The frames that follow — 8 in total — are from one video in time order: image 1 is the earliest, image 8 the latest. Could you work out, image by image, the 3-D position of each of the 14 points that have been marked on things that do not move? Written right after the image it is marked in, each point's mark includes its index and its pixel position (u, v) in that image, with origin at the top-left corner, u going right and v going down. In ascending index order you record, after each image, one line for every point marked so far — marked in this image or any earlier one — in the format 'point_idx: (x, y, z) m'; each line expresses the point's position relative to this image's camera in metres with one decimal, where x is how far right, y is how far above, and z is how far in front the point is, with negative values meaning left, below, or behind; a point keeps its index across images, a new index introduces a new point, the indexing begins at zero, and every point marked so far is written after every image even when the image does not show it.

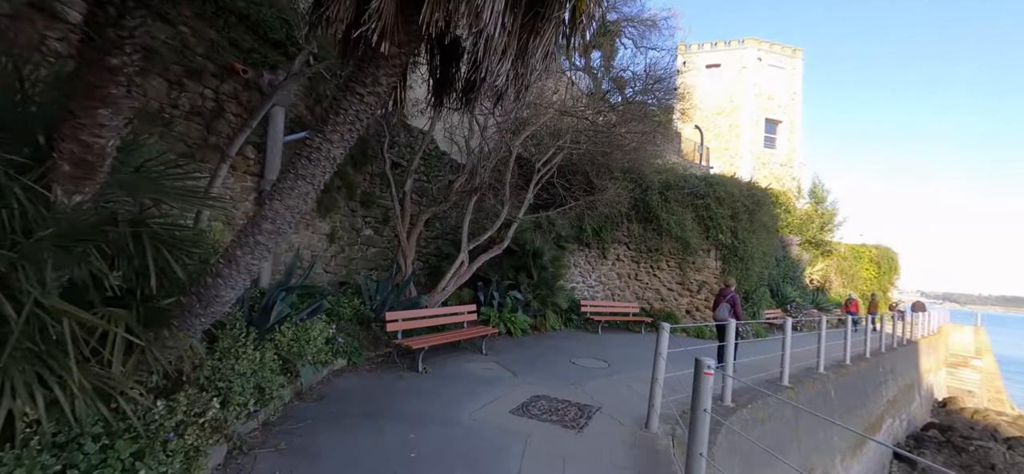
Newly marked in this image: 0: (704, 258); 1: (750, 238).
0: (+5.5, -0.6, +12.0) m
1: (+7.0, 0.0, +12.3) m
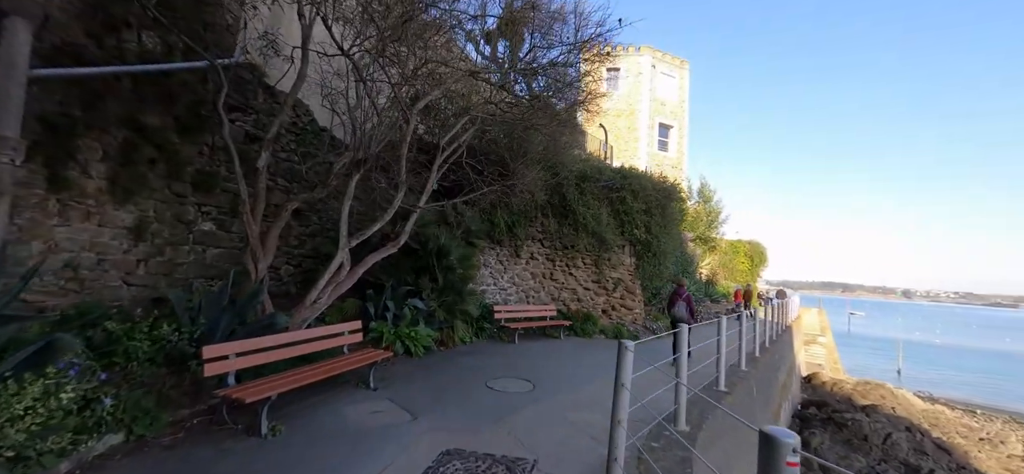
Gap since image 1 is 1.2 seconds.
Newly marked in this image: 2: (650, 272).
0: (+2.9, -0.5, +11.5) m
1: (+4.3, +0.1, +12.1) m
2: (+4.0, -1.0, +12.1) m
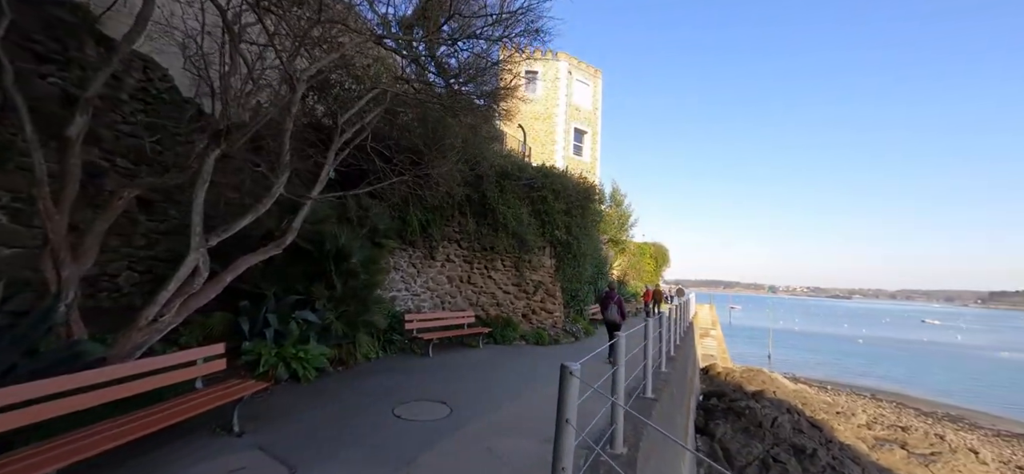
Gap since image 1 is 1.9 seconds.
0: (+0.7, -0.5, +11.1) m
1: (+2.0, +0.1, +11.9) m
2: (+1.6, -1.0, +11.9) m
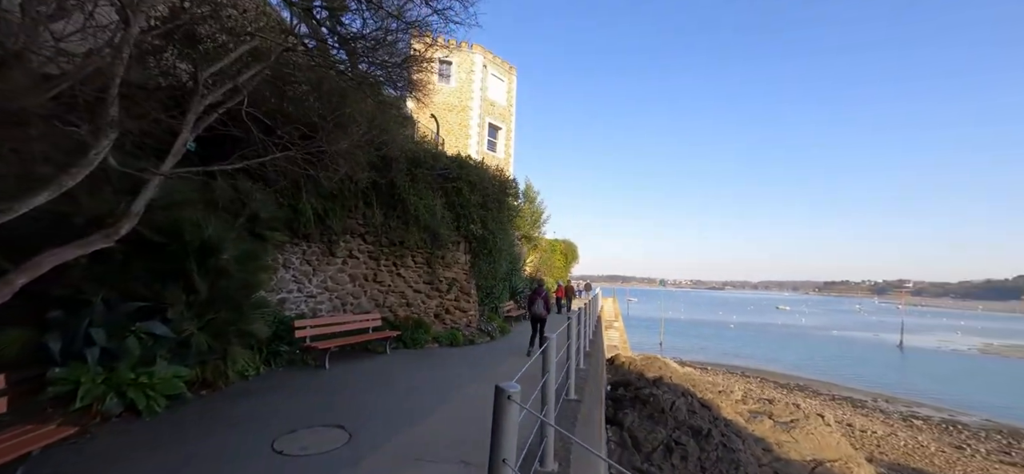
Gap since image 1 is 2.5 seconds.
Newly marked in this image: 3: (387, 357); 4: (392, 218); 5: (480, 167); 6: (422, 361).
0: (-1.5, -0.4, +10.4) m
1: (-0.4, +0.2, +11.5) m
2: (-0.8, -0.9, +11.4) m
3: (-2.3, -2.2, +7.6) m
4: (-2.6, +0.4, +9.0) m
5: (-0.9, +1.9, +11.1) m
6: (-1.6, -2.3, +7.6) m
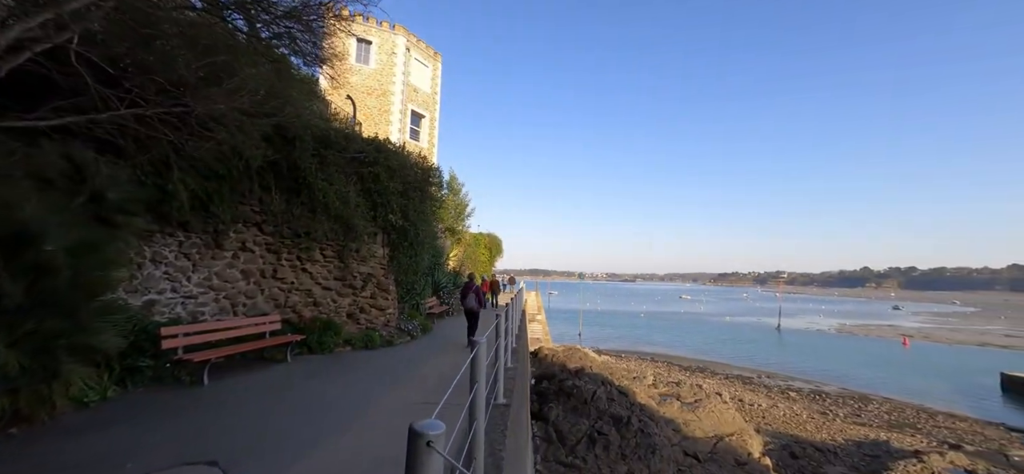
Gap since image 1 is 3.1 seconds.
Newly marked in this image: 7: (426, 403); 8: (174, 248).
0: (-3.2, -0.2, +9.5) m
1: (-2.4, +0.4, +10.7) m
2: (-2.7, -0.7, +10.6) m
3: (-3.6, -2.1, +6.6) m
4: (-4.1, +0.6, +7.9) m
5: (-2.7, +2.1, +10.2) m
6: (-2.9, -2.1, +6.7) m
7: (-1.1, -2.2, +5.5) m
8: (-5.1, -0.2, +6.3) m
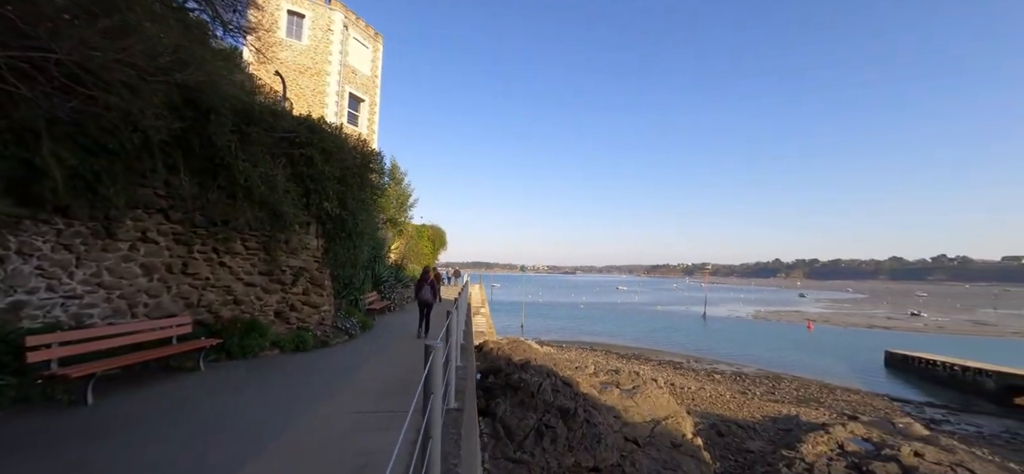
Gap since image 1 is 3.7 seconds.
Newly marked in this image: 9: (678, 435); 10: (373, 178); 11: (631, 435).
0: (-4.3, 0.0, +8.6) m
1: (-3.7, +0.6, +9.9) m
2: (-4.0, -0.5, +9.8) m
3: (-4.3, -1.9, +5.7) m
4: (-4.9, +0.8, +6.9) m
5: (-3.9, +2.3, +9.3) m
6: (-3.7, -2.0, +5.9) m
7: (-1.7, -2.1, +5.0) m
8: (-5.7, 0.0, +5.2) m
9: (+6.3, -7.5, +15.9) m
10: (-3.5, +1.5, +10.8) m
11: (+4.3, -7.1, +15.1) m
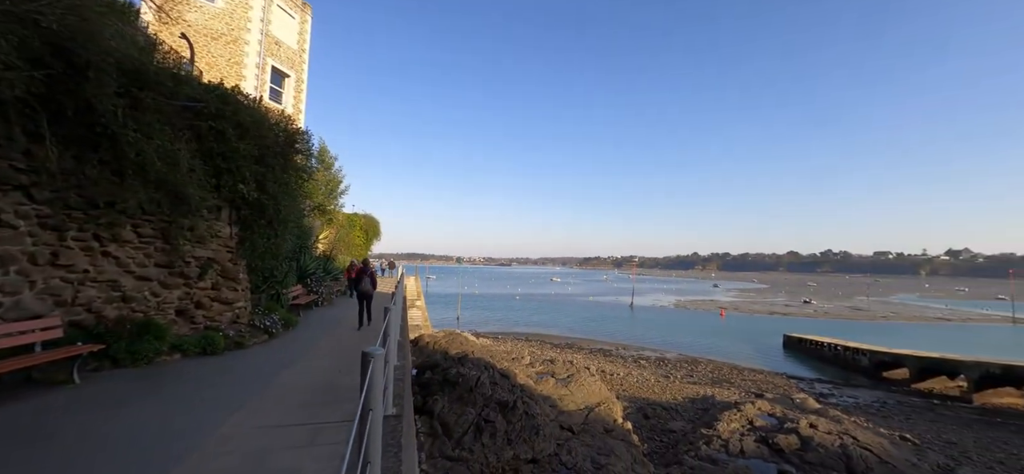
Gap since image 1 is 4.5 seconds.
0: (-5.4, +0.3, +7.5) m
1: (-5.0, +0.9, +8.9) m
2: (-5.3, -0.2, +8.7) m
3: (-4.9, -1.7, +4.7) m
4: (-5.8, +1.0, +5.7) m
5: (-5.1, +2.5, +8.2) m
6: (-4.4, -1.8, +5.0) m
7: (-2.3, -1.9, +4.4) m
8: (-6.3, +0.2, +3.9) m
9: (+3.9, -7.2, +16.4) m
10: (-4.9, +1.8, +9.8) m
11: (+2.0, -6.9, +15.4) m
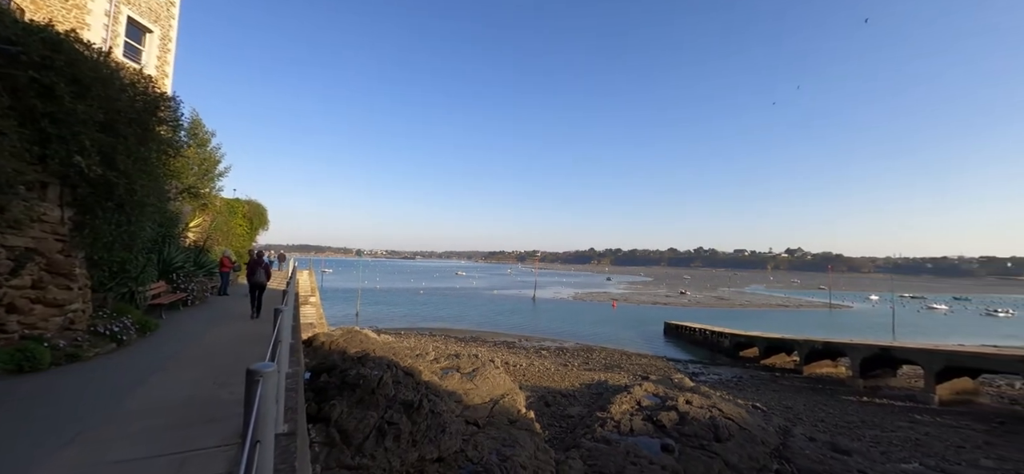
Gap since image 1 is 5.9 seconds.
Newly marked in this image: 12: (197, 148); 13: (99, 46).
0: (-6.8, +0.5, +5.9) m
1: (-6.6, +1.1, +7.4) m
2: (-6.9, 0.0, +7.1) m
3: (-5.7, -1.6, +3.3) m
4: (-6.7, +1.2, +4.1) m
5: (-6.6, +2.8, +6.7) m
6: (-5.3, -1.6, +3.7) m
7: (-3.1, -1.8, +3.6) m
8: (-6.8, +0.4, +2.2) m
9: (+0.1, -7.0, +16.8) m
10: (-6.8, +2.0, +8.2) m
11: (-1.4, -6.6, +15.3) m
12: (-13.4, +3.7, +17.7) m
13: (-15.2, +6.9, +15.2) m
